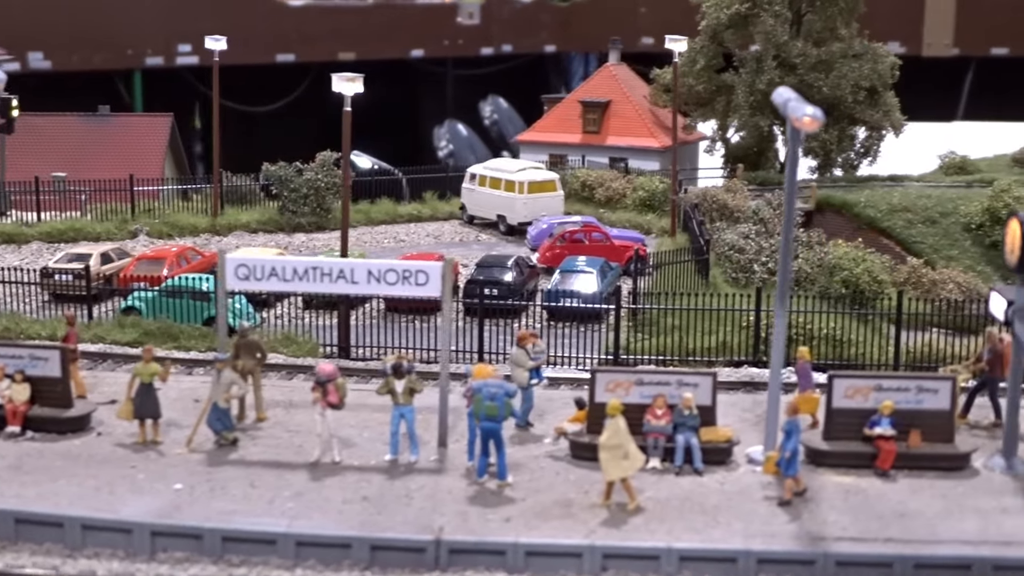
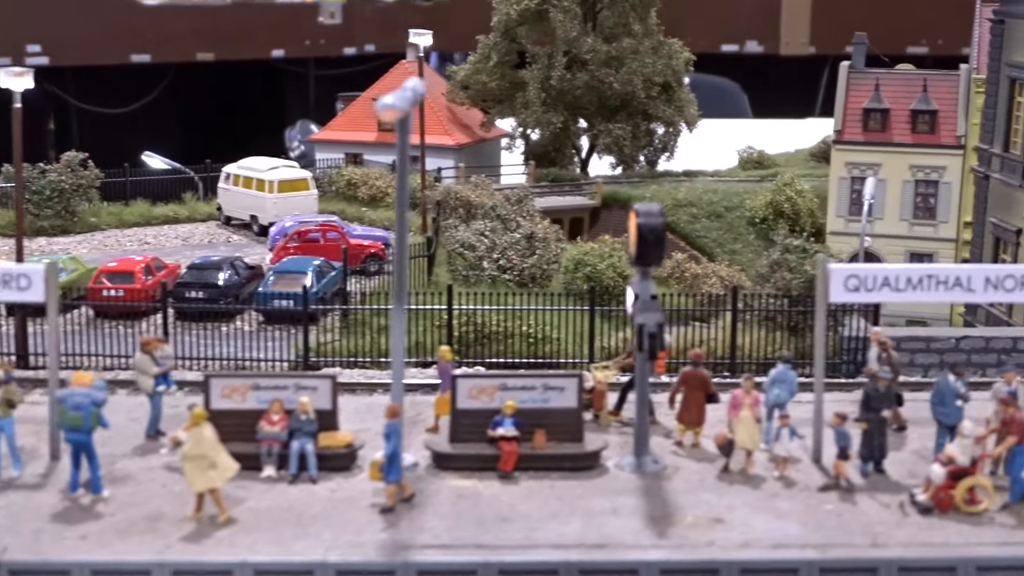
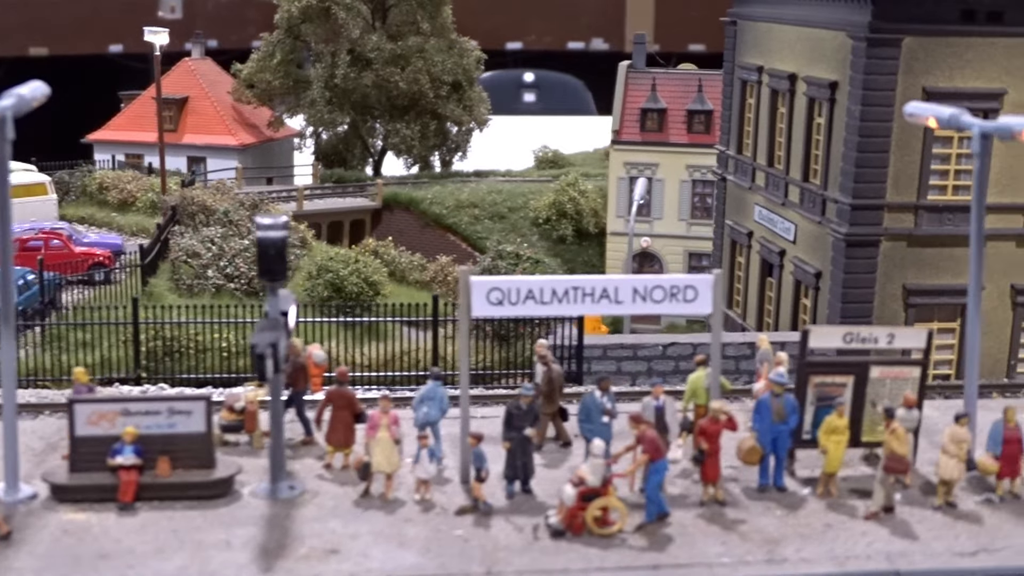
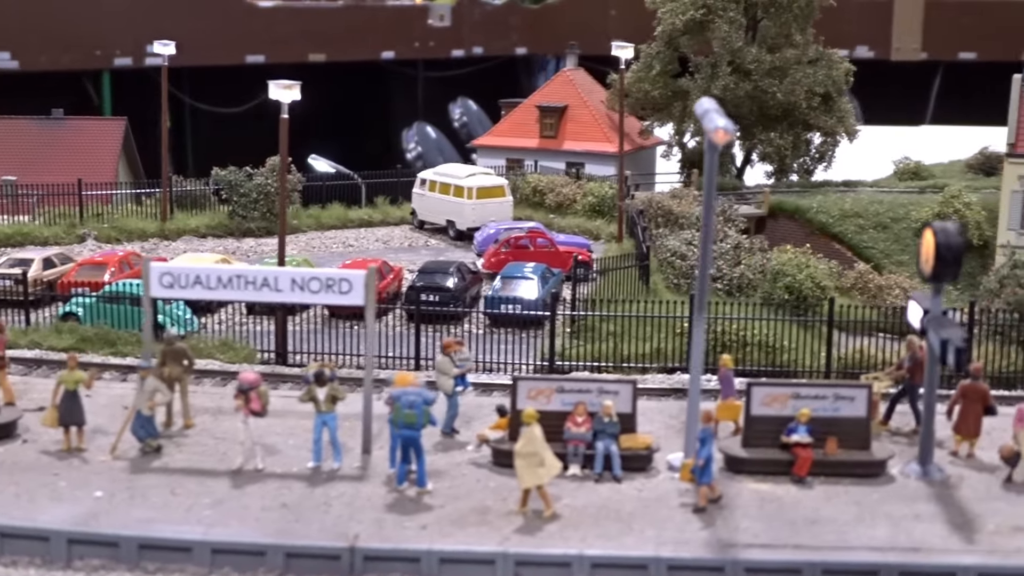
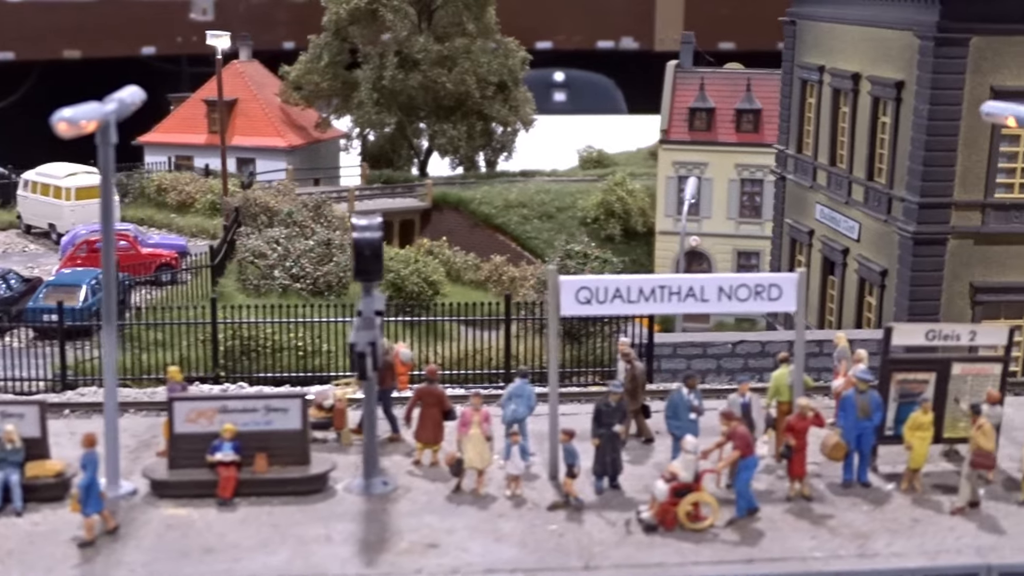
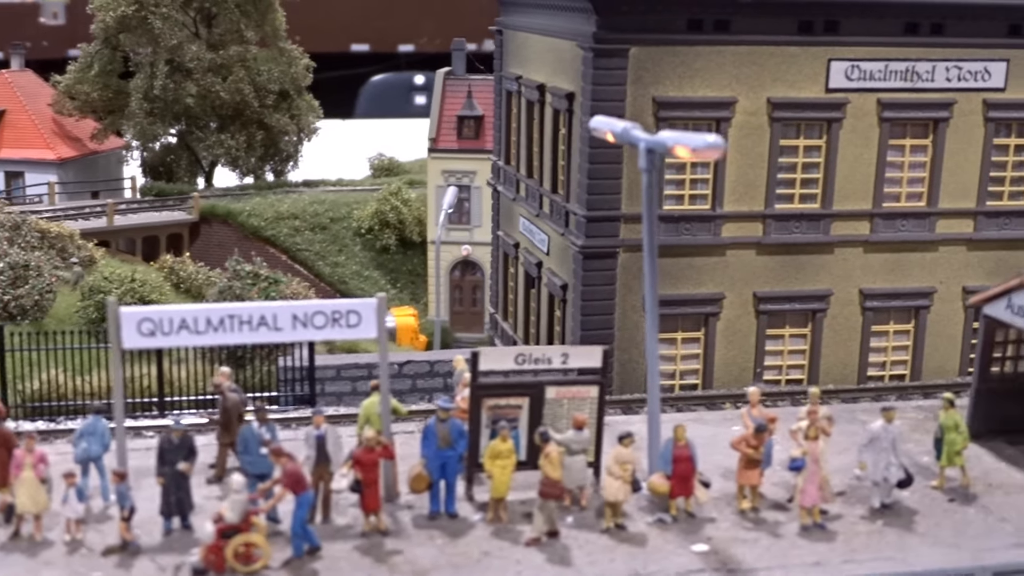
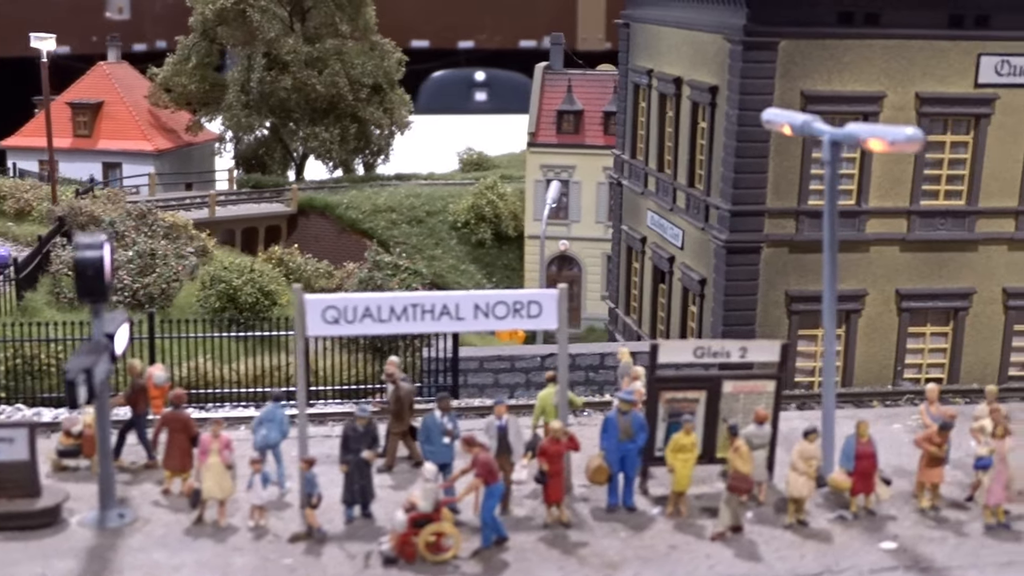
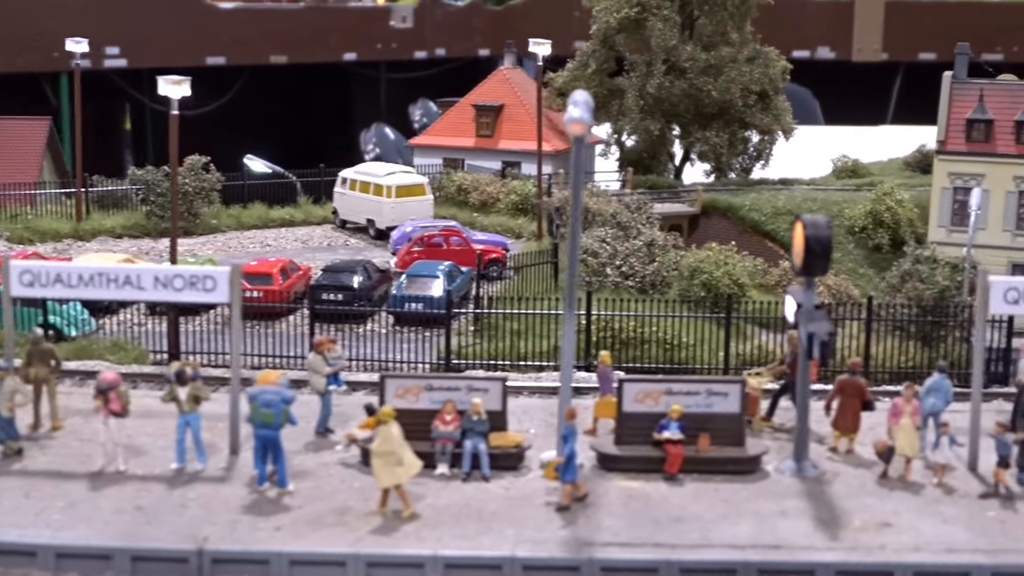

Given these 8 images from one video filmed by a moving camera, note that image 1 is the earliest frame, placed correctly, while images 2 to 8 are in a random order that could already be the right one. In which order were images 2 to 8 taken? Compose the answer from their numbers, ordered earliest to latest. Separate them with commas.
4, 8, 2, 5, 3, 7, 6
